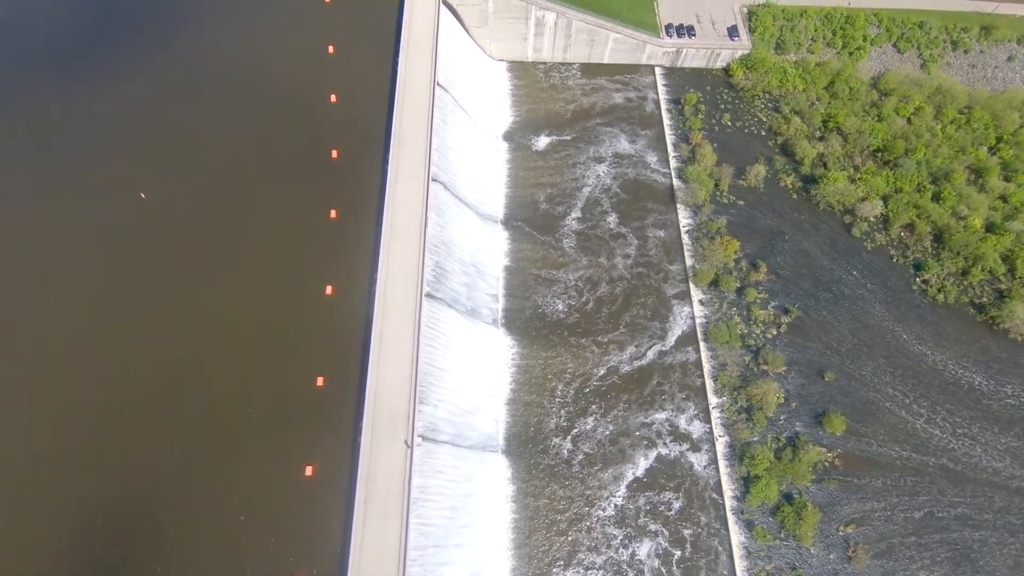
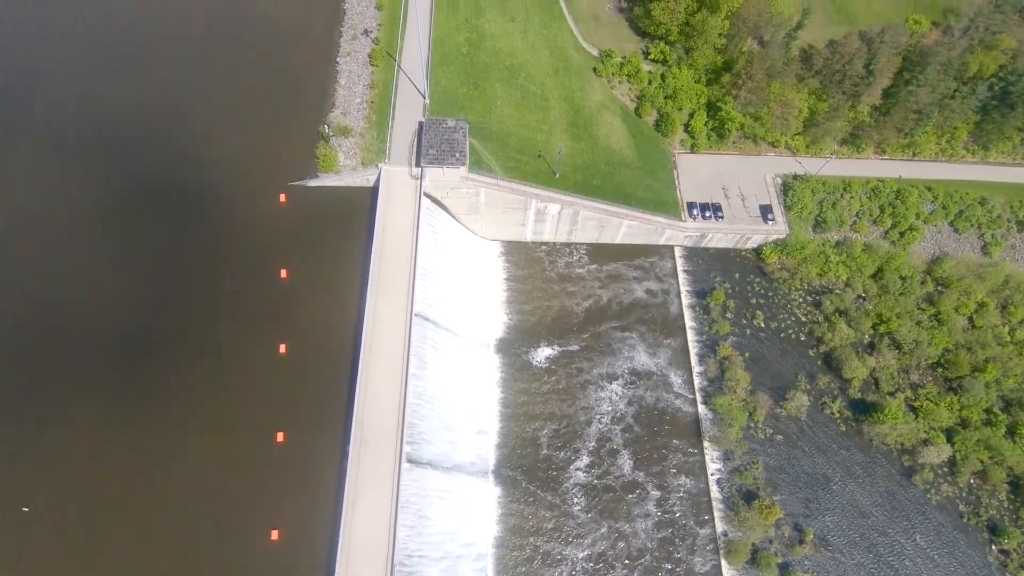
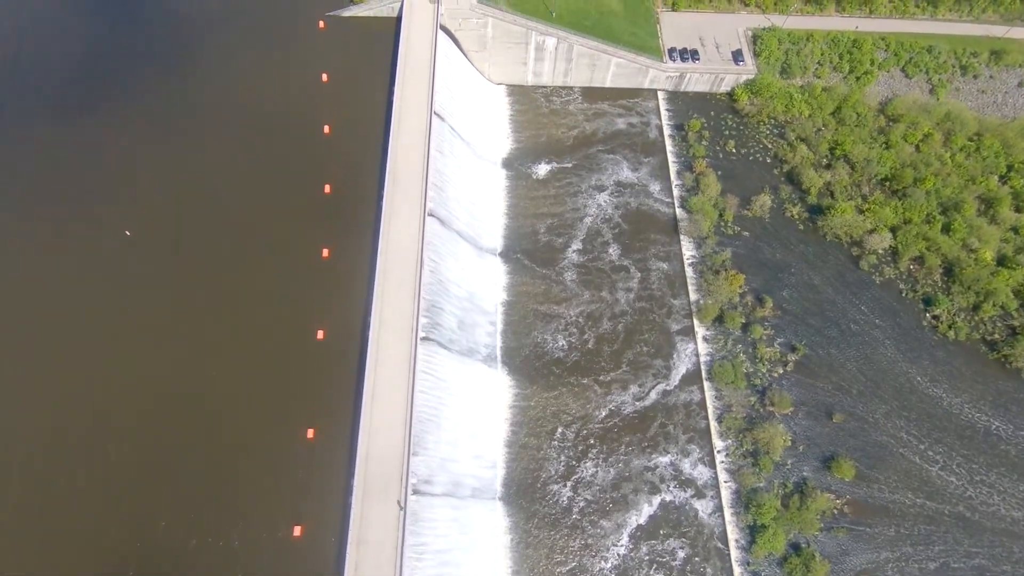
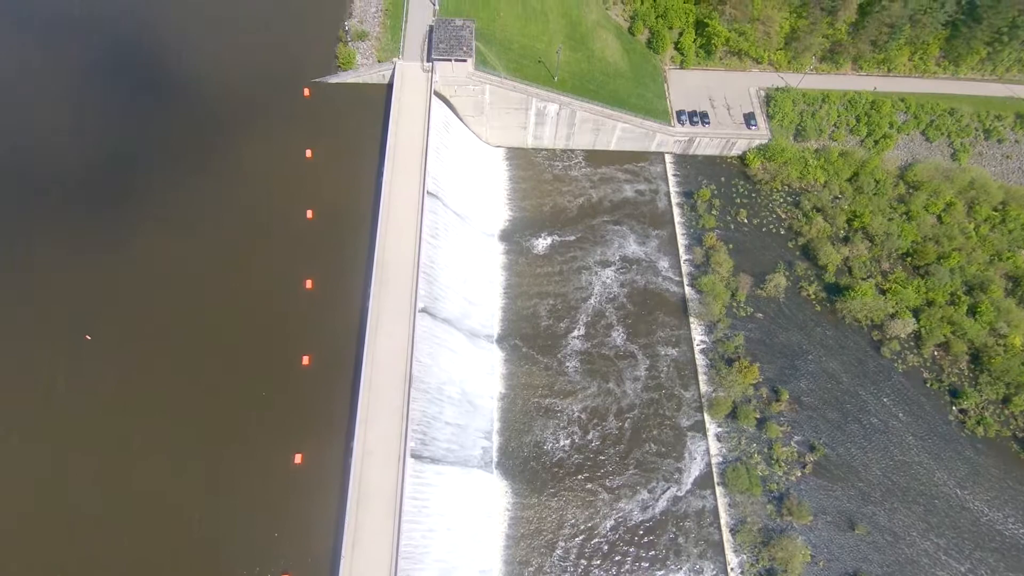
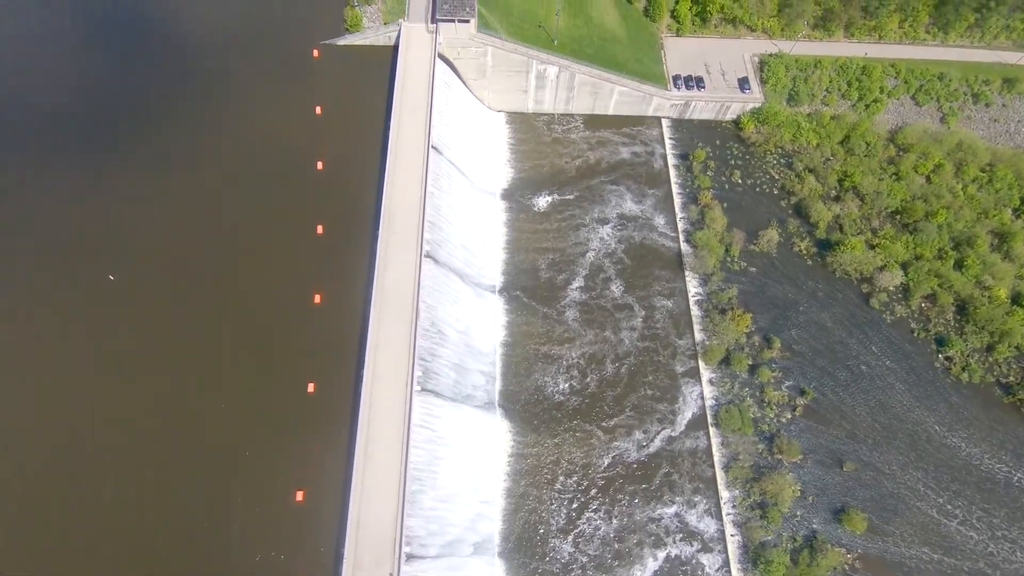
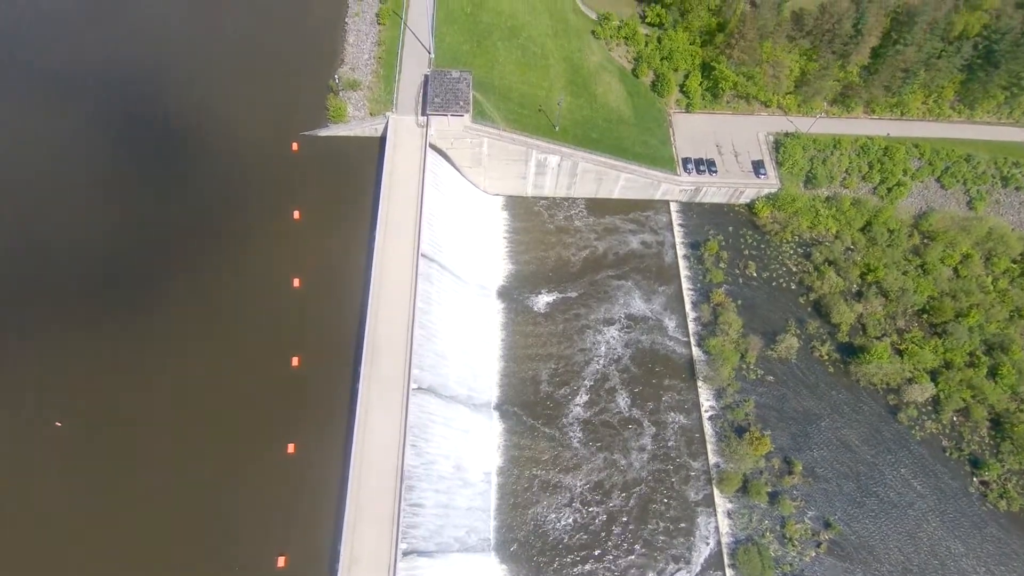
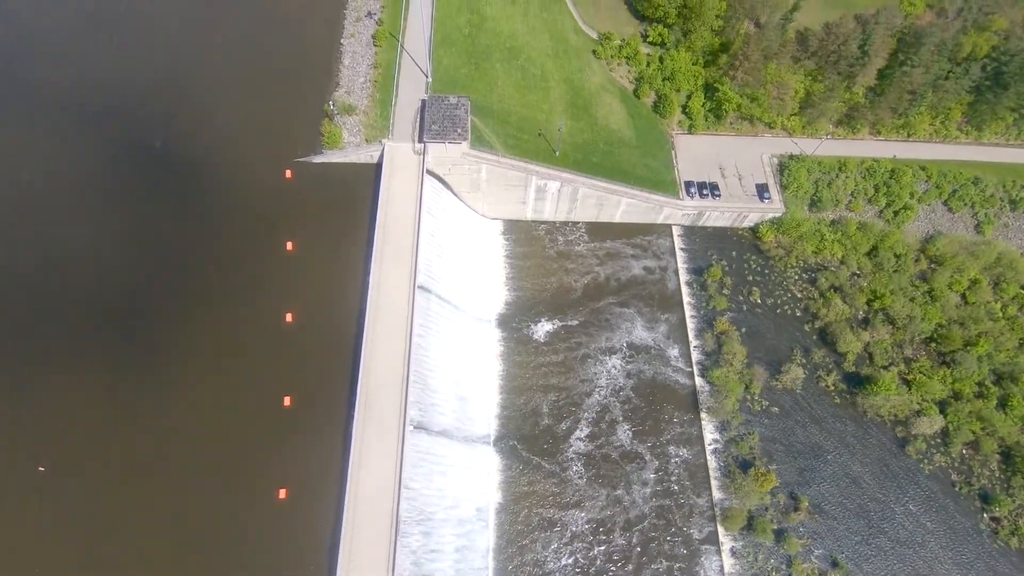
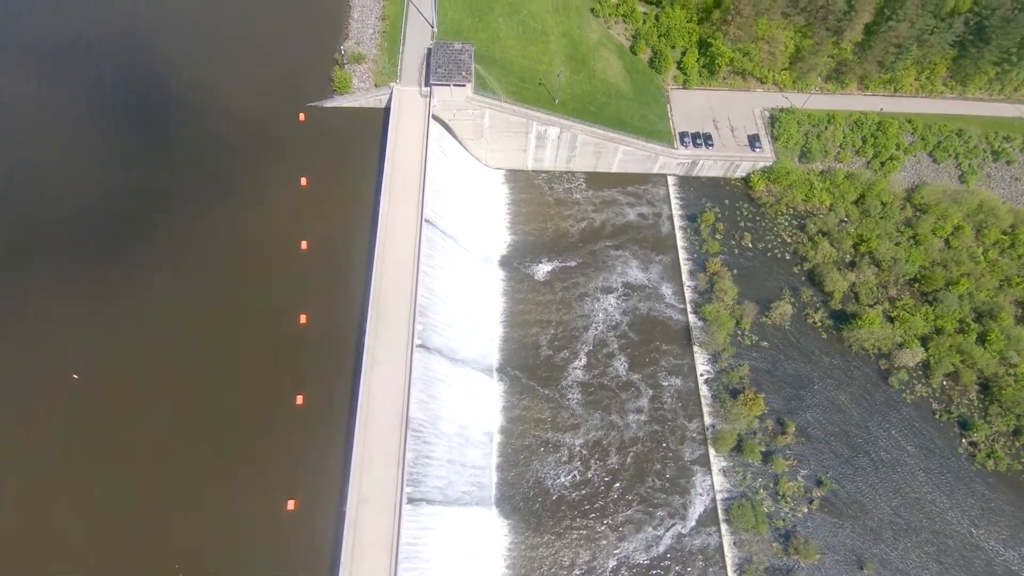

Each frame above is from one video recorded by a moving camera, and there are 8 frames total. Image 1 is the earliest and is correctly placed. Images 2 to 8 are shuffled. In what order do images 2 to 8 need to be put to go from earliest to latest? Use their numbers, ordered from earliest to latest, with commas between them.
3, 5, 4, 8, 6, 7, 2
